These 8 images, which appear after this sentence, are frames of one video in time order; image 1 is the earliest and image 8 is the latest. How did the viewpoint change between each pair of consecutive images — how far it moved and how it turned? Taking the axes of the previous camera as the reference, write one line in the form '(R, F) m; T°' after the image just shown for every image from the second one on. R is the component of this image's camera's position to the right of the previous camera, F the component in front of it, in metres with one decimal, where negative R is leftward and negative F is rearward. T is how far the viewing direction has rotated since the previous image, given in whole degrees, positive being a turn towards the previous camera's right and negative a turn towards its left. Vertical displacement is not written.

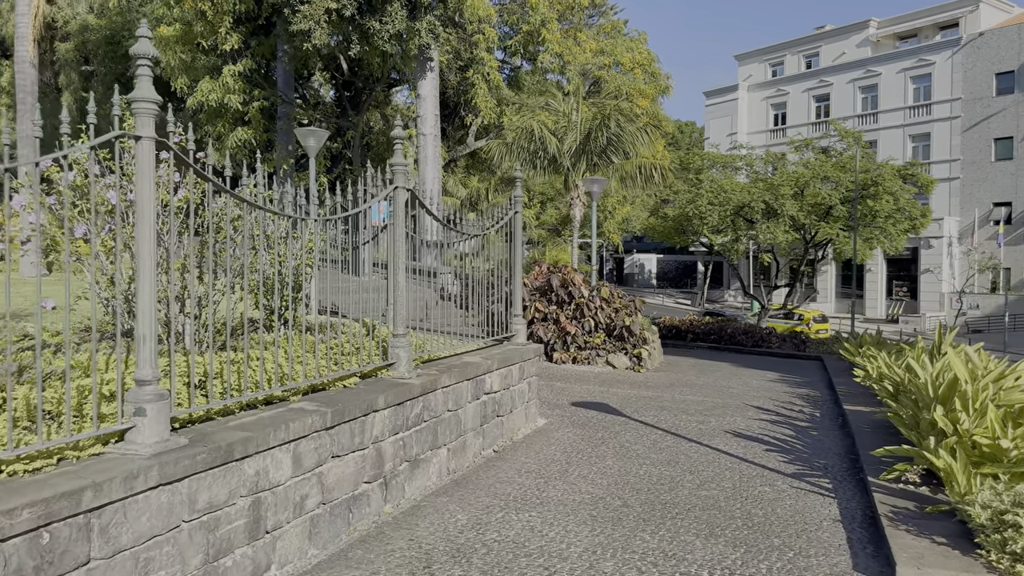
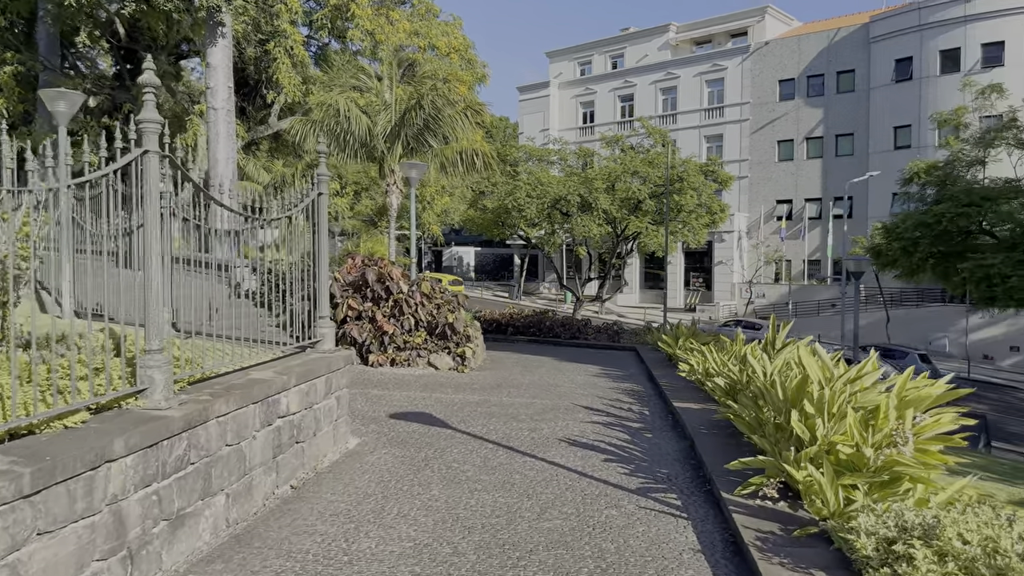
(+0.1, +1.1) m; +13°
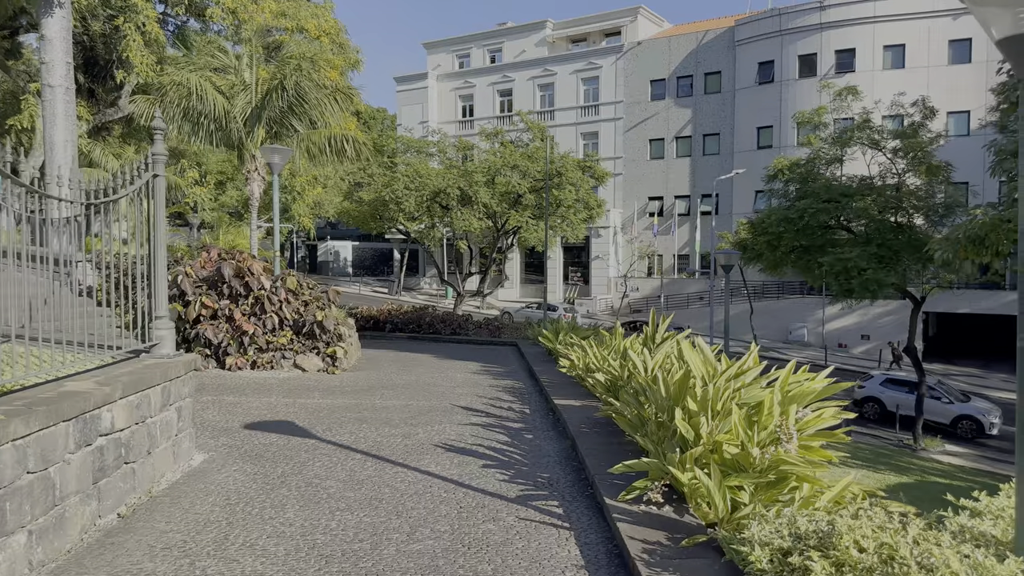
(+0.1, +0.5) m; +9°
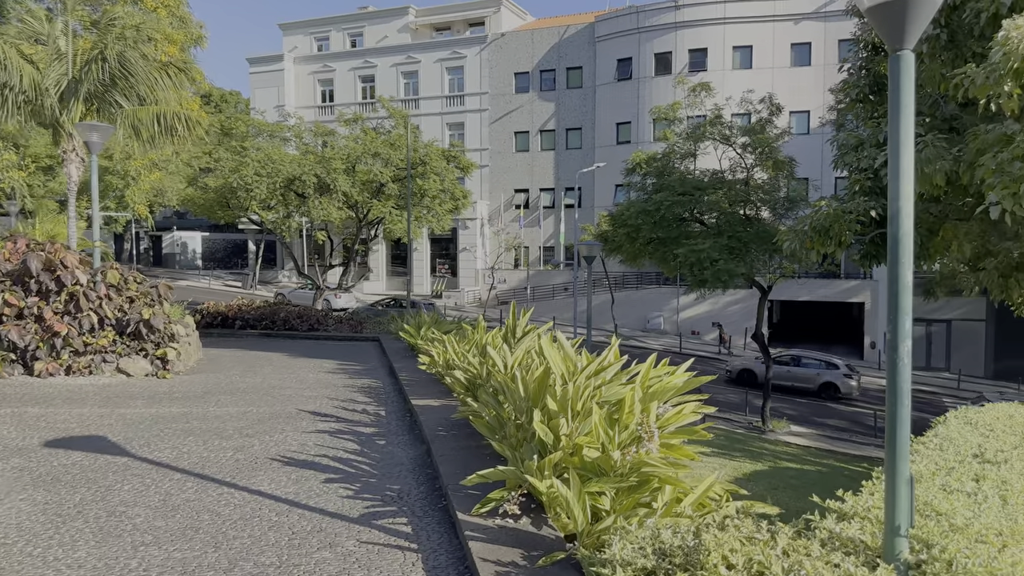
(+0.2, +0.5) m; +10°
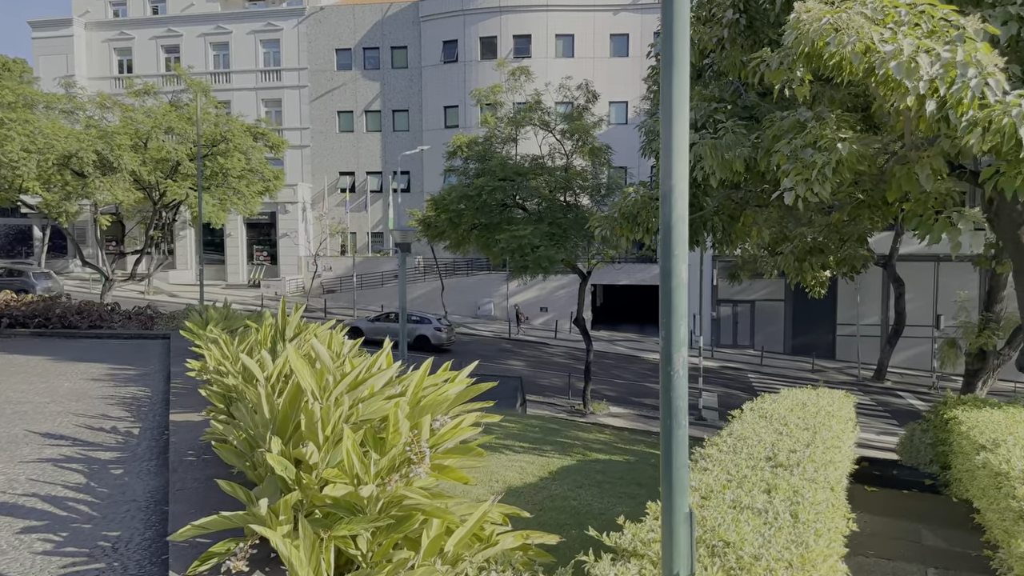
(+0.5, +0.7) m; +12°
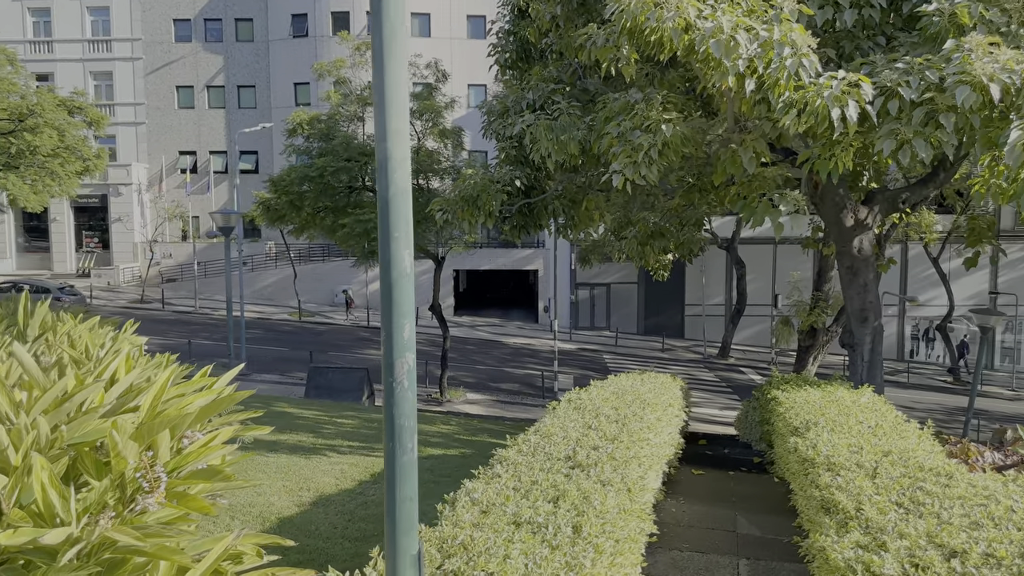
(+0.5, +0.4) m; +10°
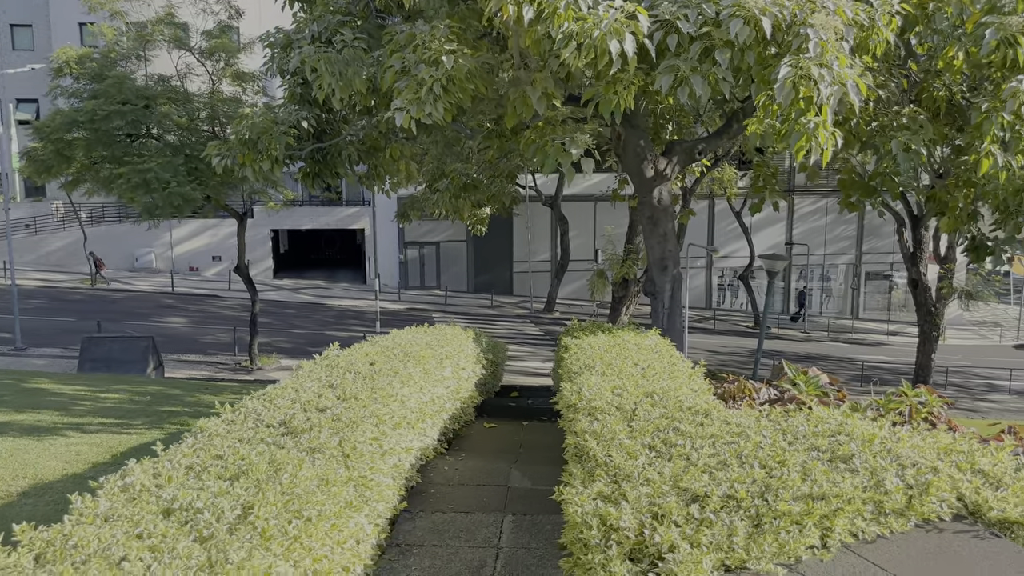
(+0.5, +0.5) m; +12°
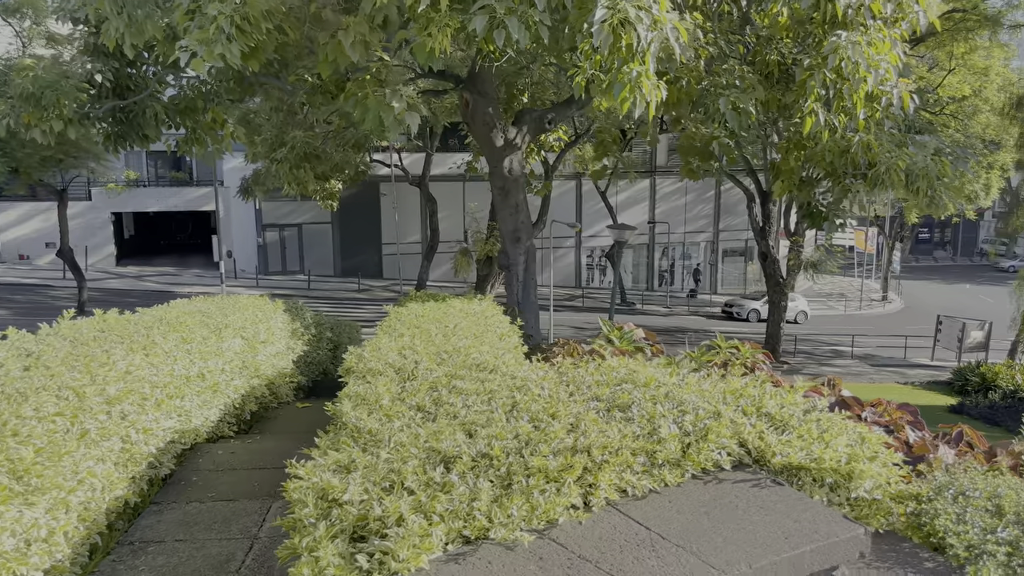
(+0.5, +0.4) m; +9°
